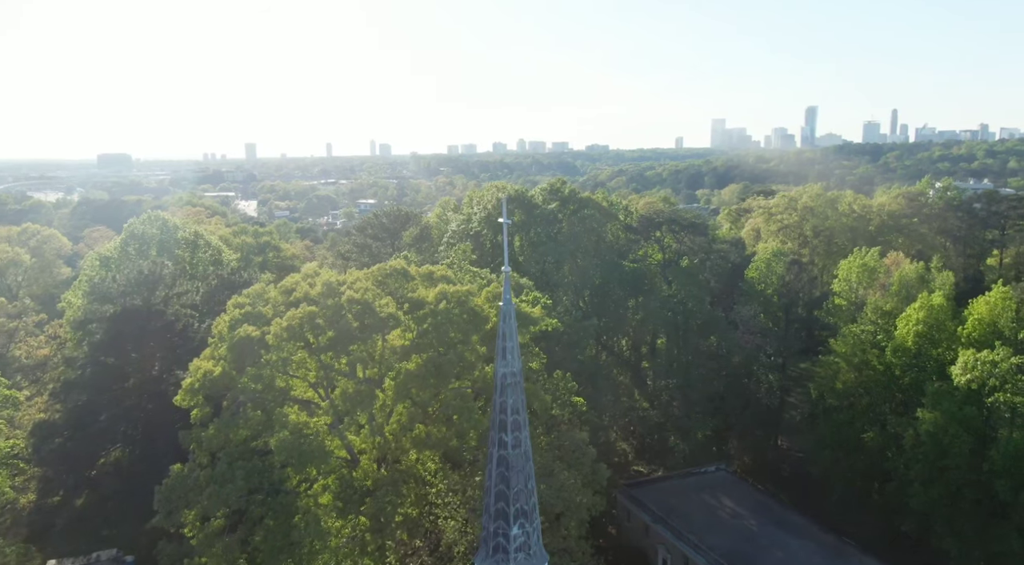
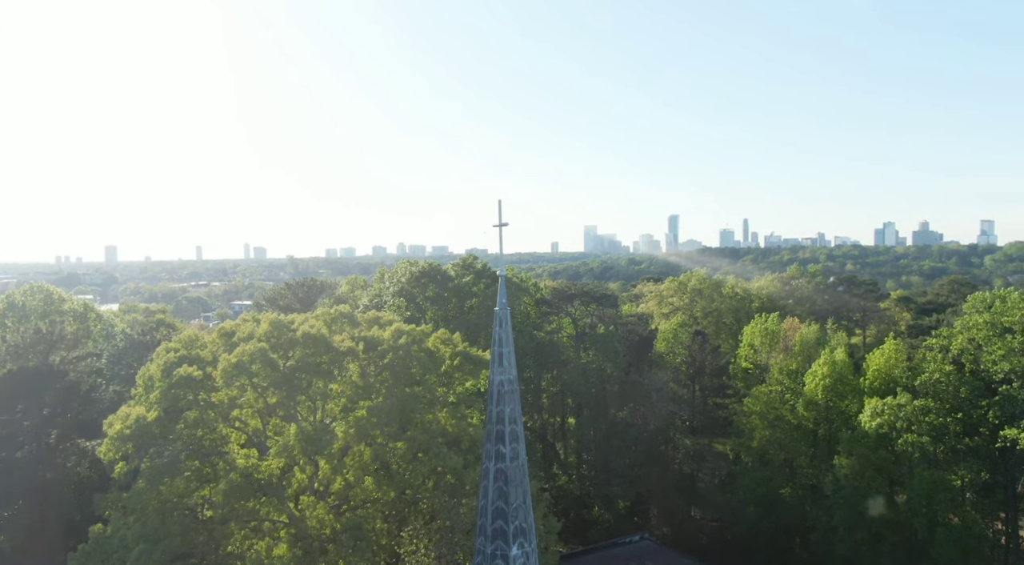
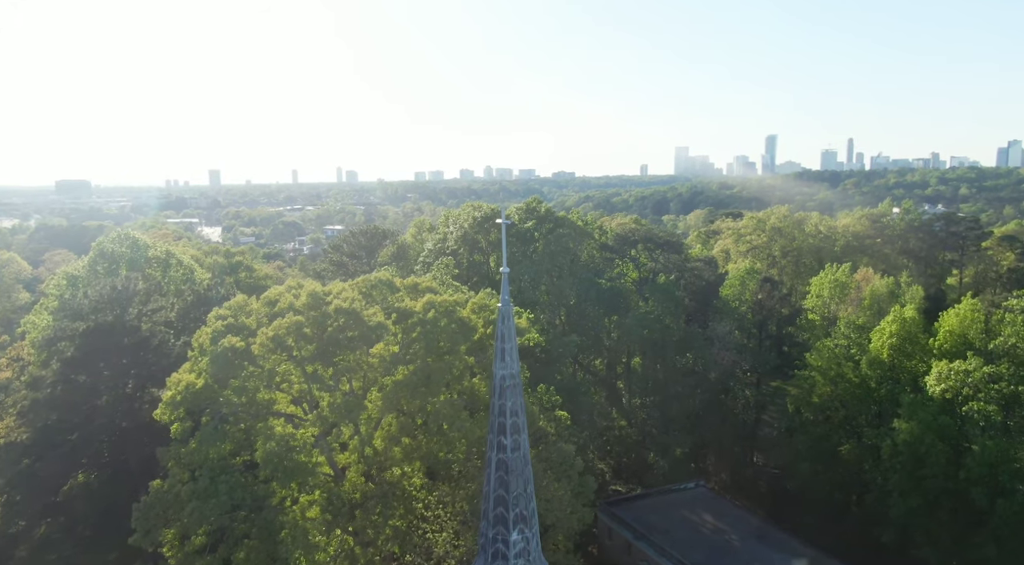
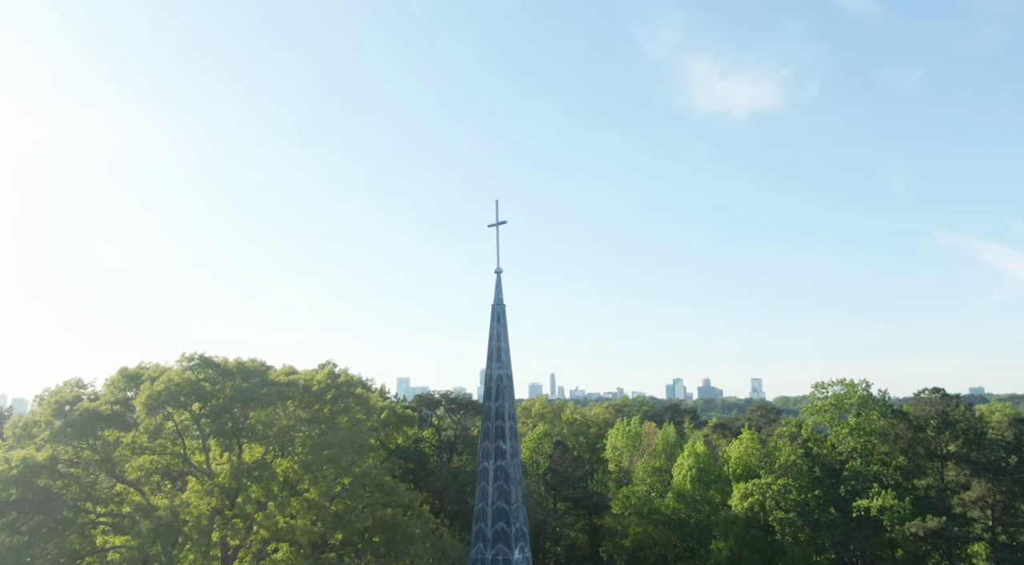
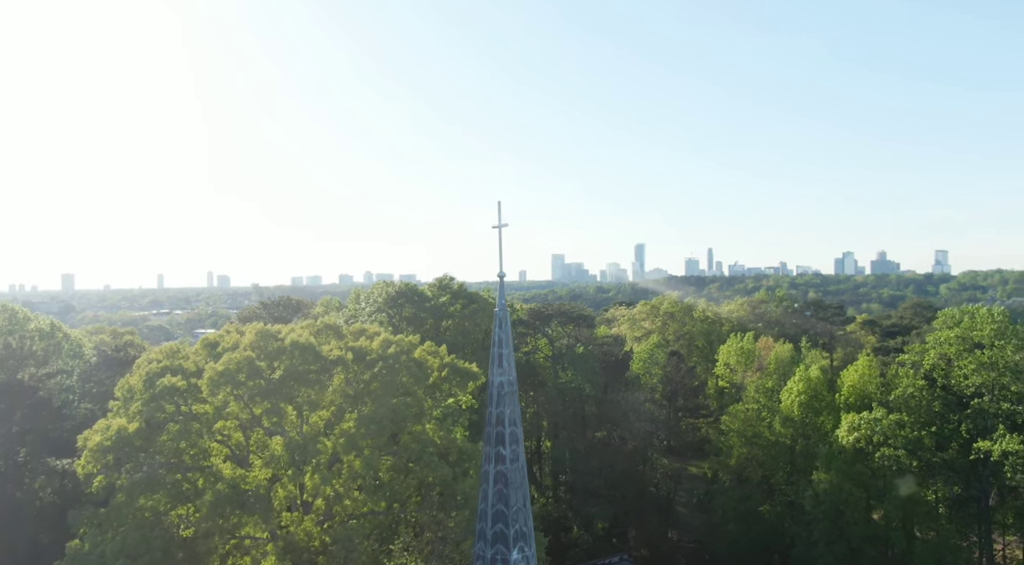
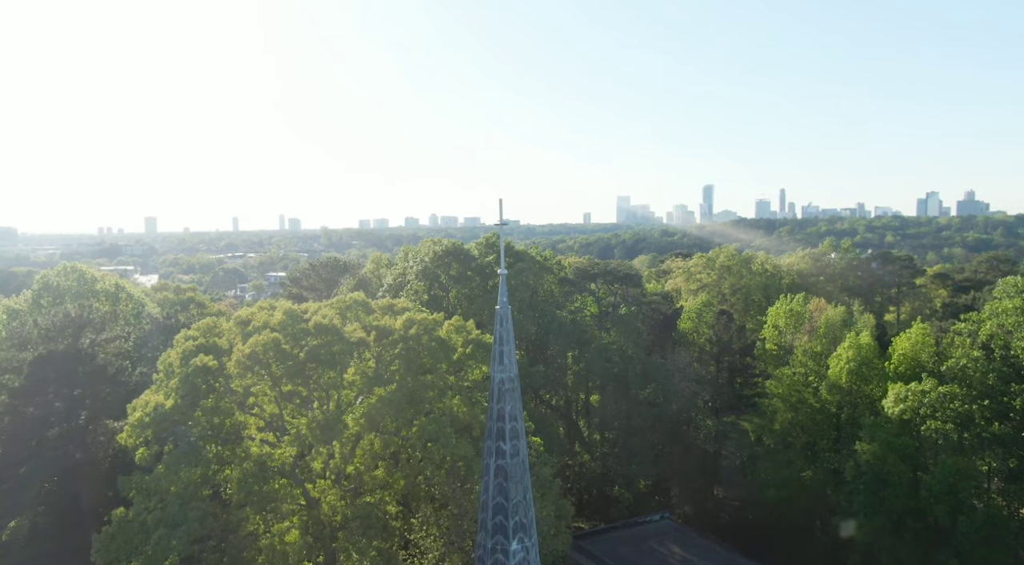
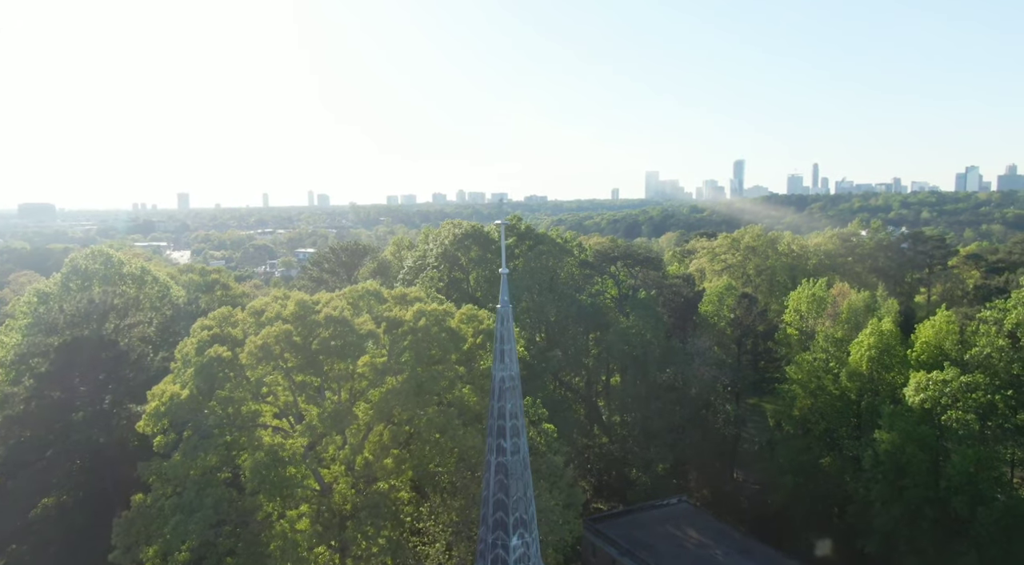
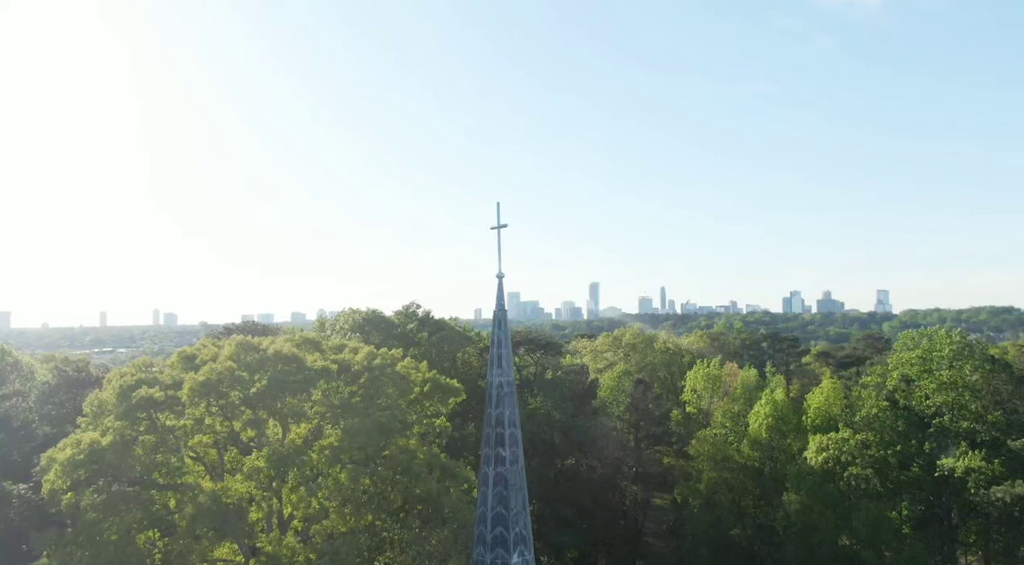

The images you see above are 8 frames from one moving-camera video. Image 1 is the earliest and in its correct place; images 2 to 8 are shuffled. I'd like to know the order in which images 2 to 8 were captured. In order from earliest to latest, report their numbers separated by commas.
3, 7, 6, 2, 5, 8, 4
